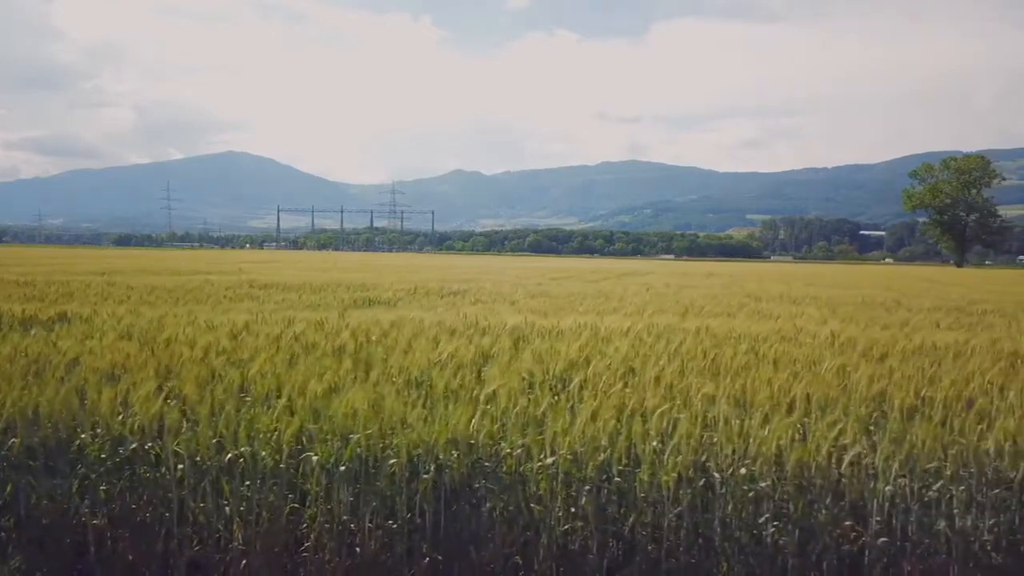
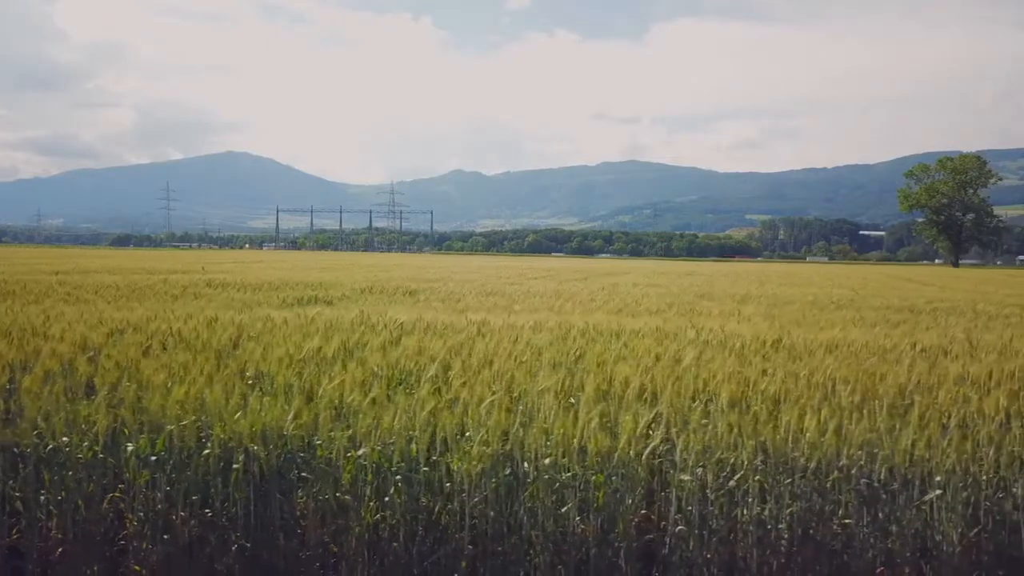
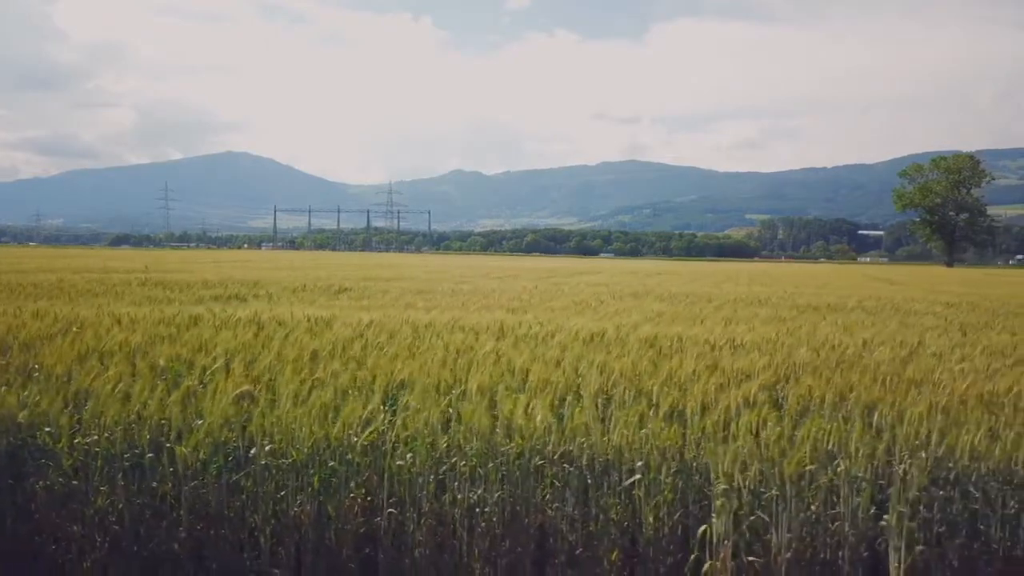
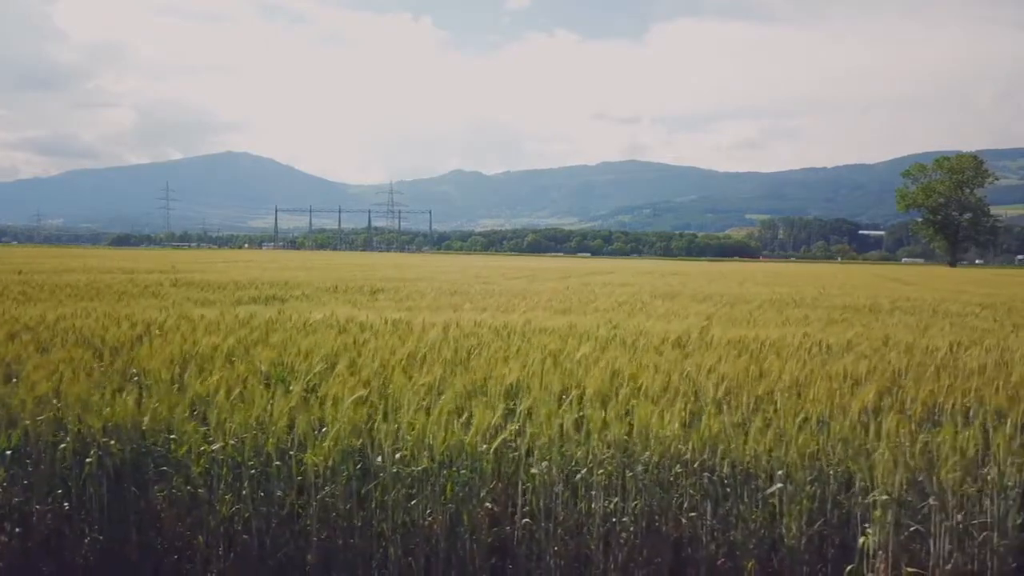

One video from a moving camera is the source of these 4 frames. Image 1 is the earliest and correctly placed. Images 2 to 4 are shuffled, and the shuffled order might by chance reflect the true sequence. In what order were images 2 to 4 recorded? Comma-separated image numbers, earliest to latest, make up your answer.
2, 4, 3
